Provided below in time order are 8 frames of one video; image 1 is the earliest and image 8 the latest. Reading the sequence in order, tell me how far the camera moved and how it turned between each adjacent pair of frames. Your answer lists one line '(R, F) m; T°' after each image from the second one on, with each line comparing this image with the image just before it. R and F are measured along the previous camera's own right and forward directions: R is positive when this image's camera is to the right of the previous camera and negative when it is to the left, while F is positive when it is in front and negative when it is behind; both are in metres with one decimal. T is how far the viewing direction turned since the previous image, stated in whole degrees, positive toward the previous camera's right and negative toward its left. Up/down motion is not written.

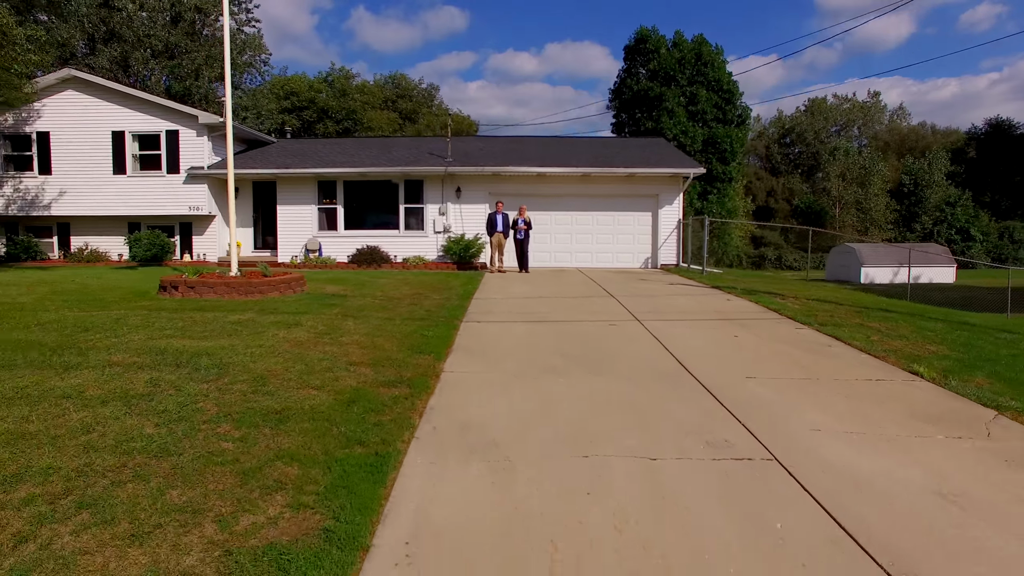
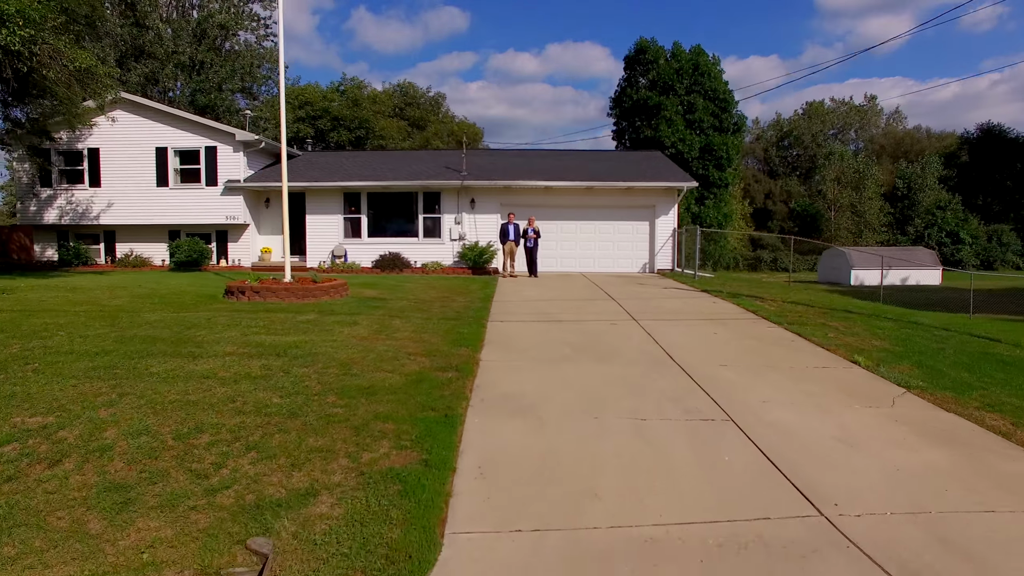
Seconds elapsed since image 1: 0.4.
(-0.1, -1.3) m; 0°
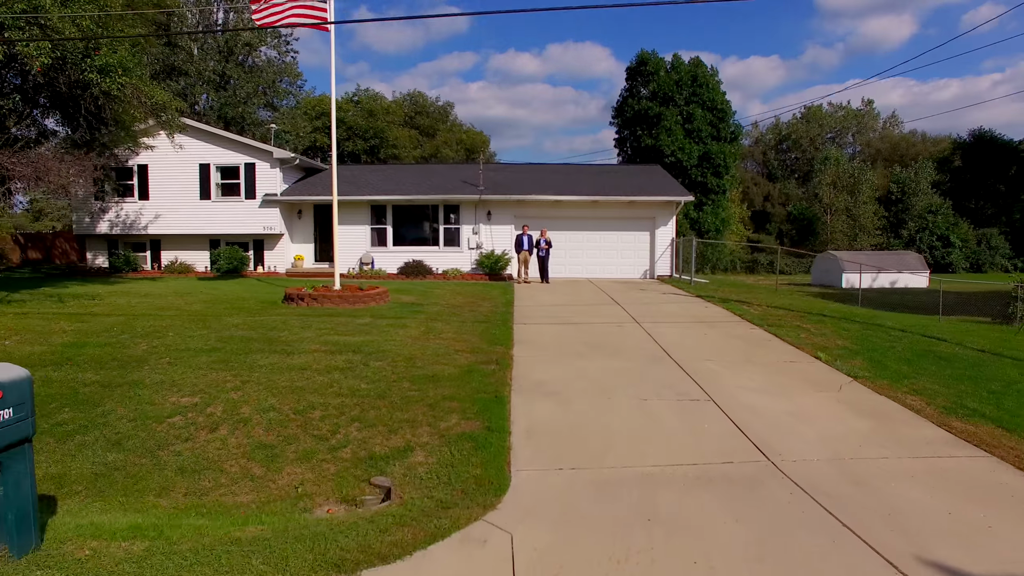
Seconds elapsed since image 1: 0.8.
(-0.2, -1.5) m; 0°
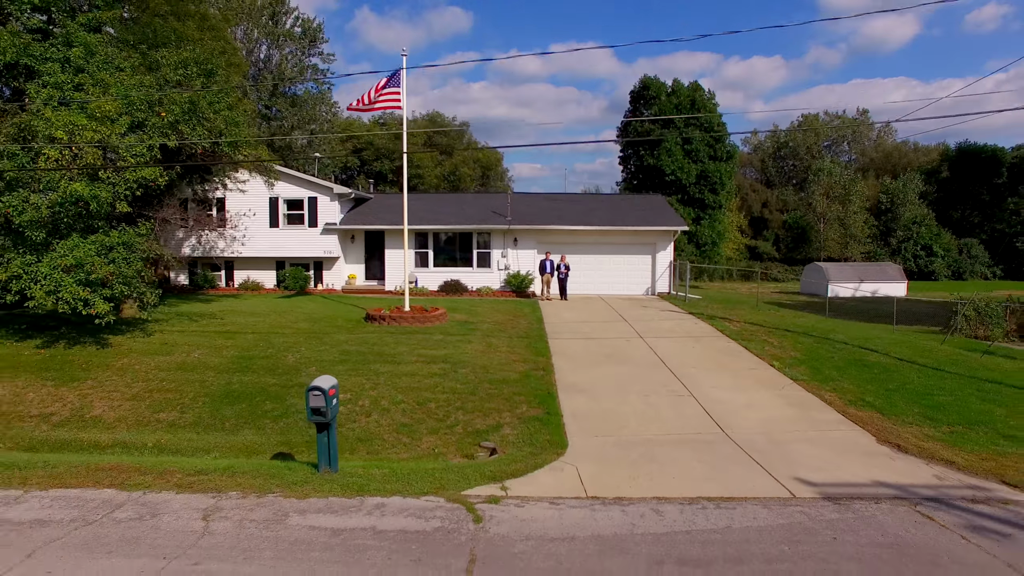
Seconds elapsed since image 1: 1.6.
(-0.4, -3.0) m; 0°
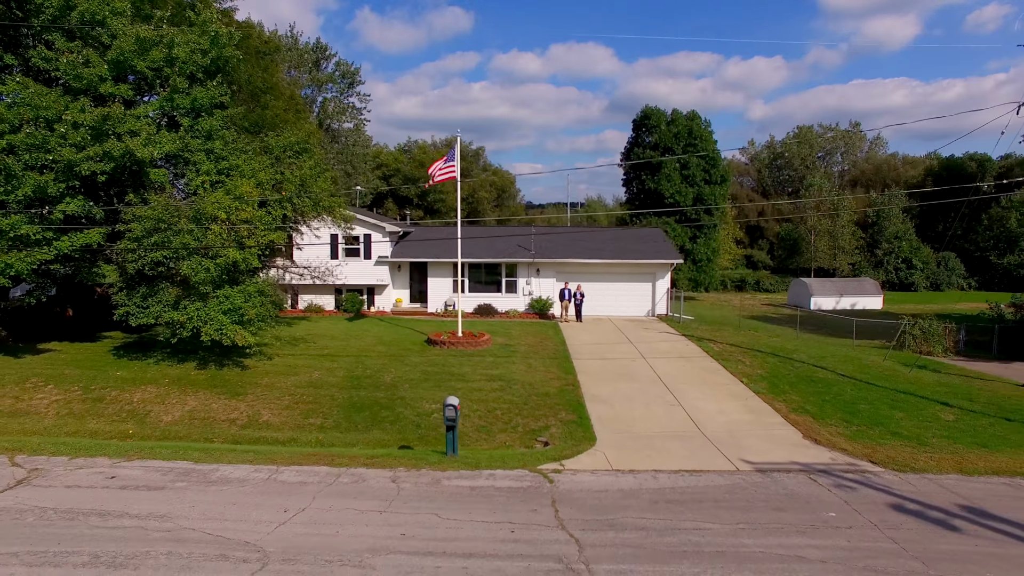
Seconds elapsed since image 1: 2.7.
(-0.5, -3.7) m; 0°
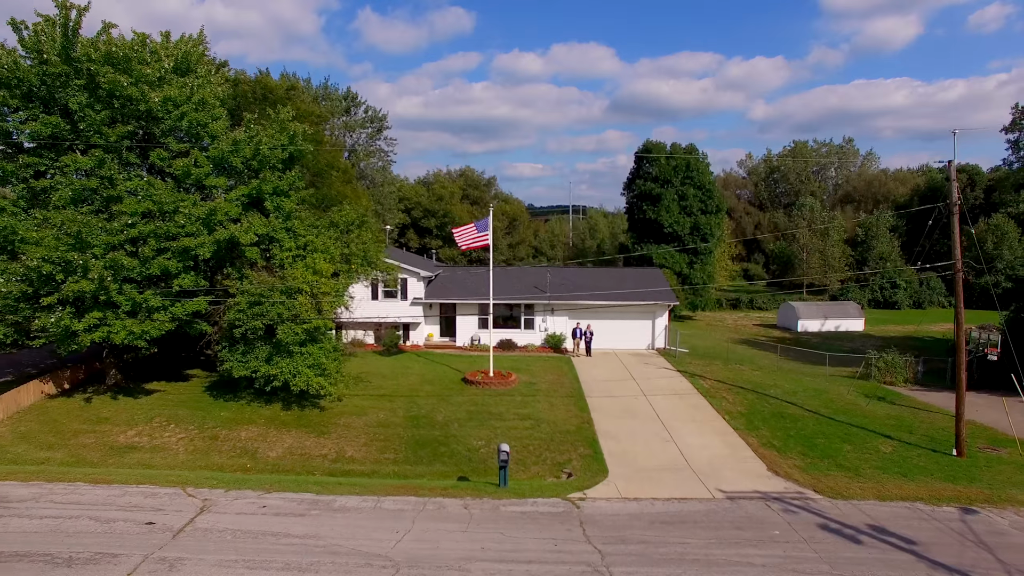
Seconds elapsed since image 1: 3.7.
(-0.4, -3.4) m; 0°
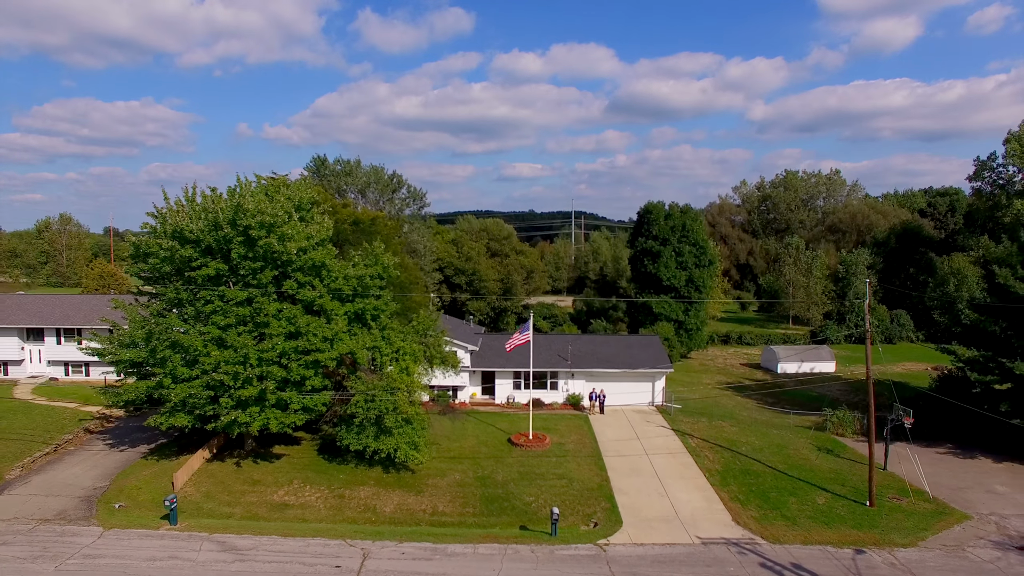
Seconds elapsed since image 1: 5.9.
(-0.9, -6.6) m; 0°
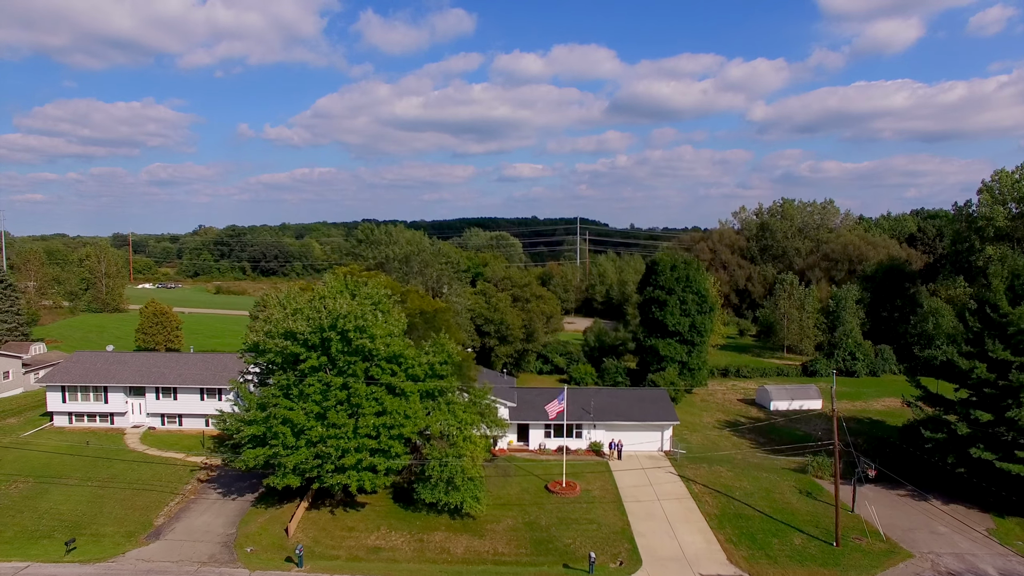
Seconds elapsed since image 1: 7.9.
(-1.1, -6.3) m; 0°
